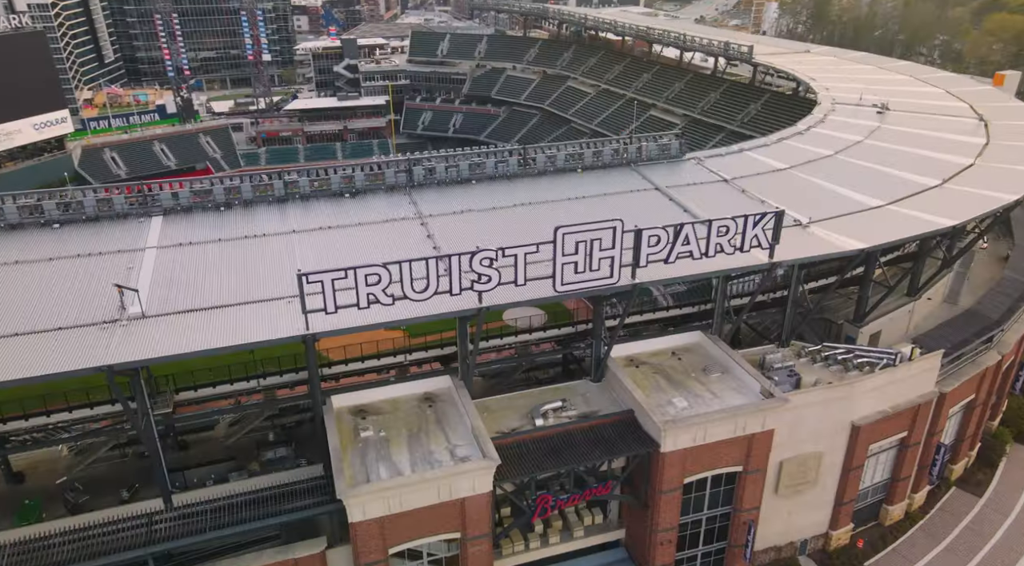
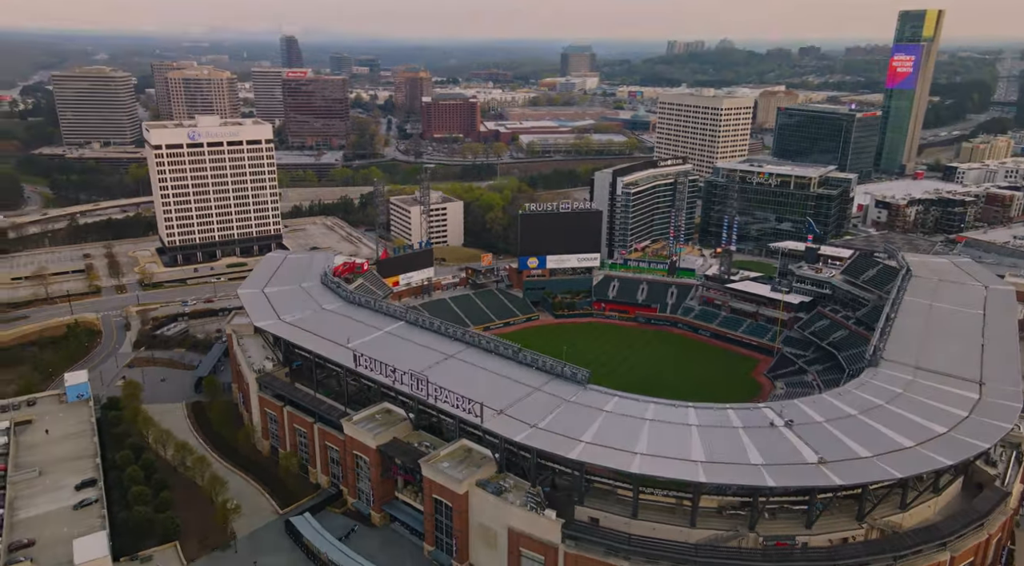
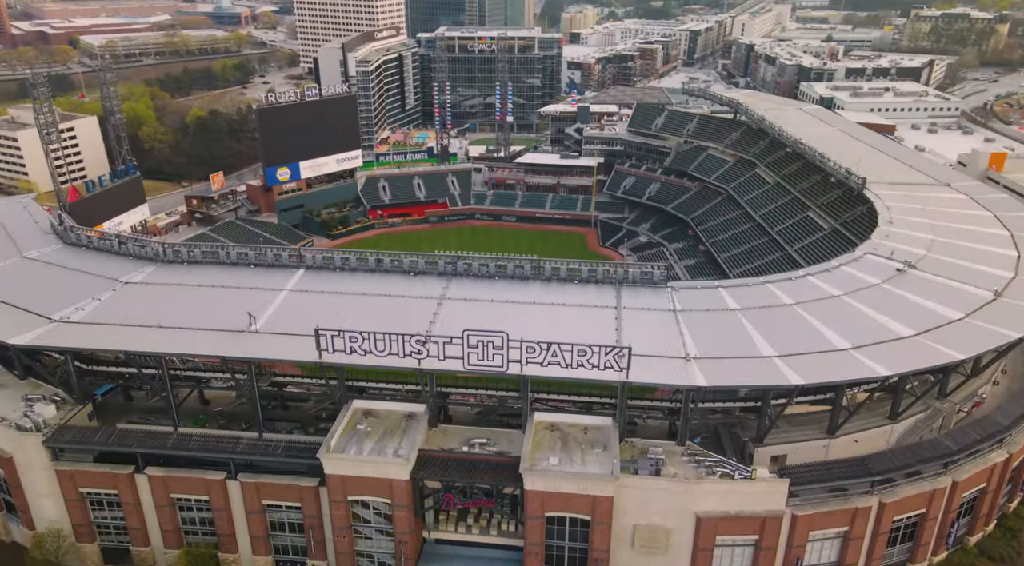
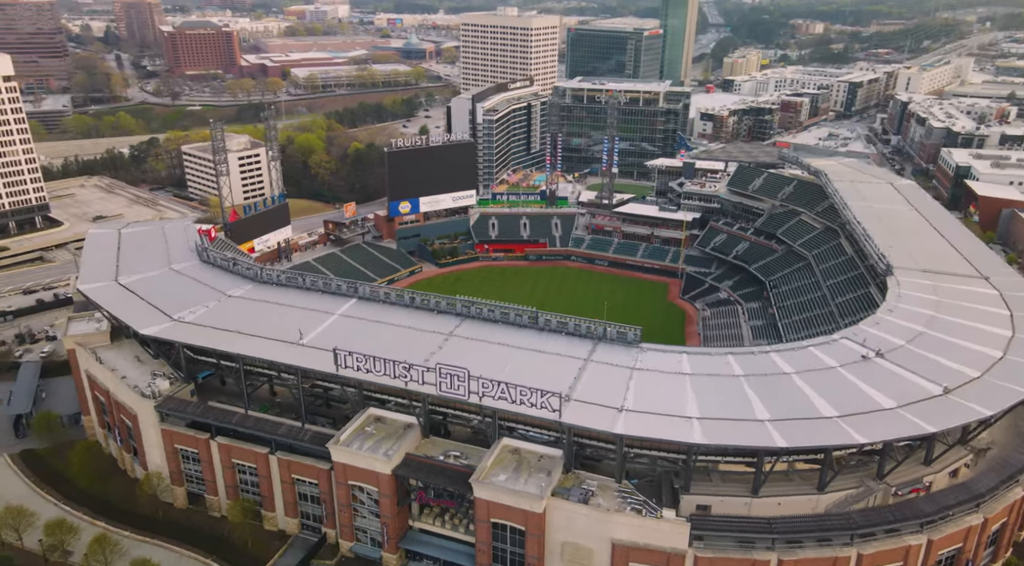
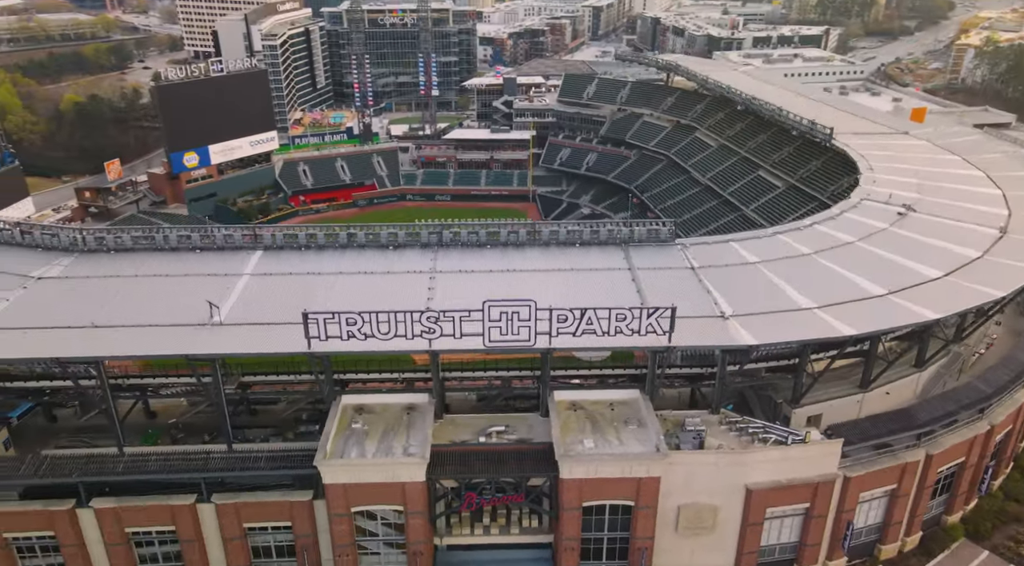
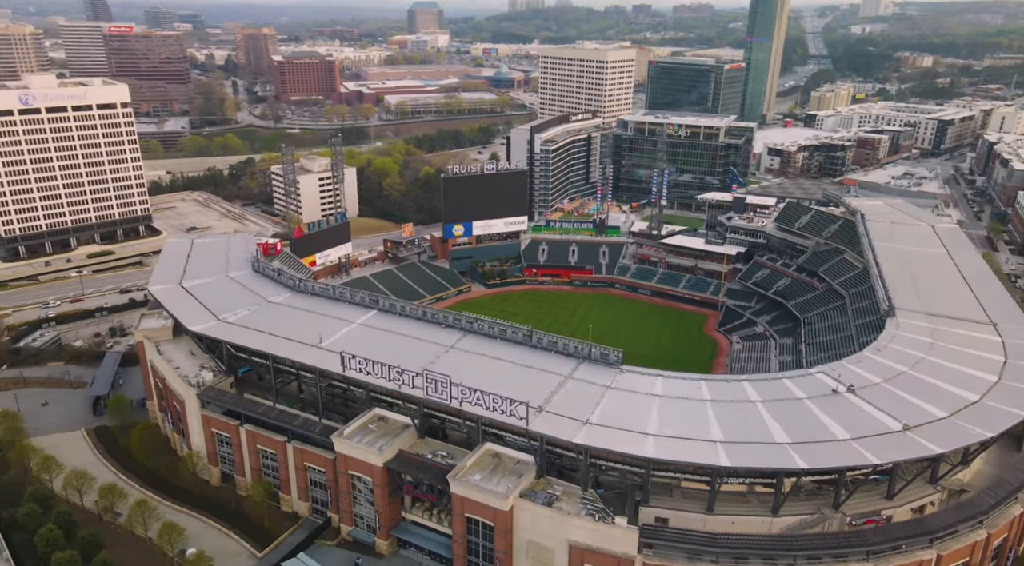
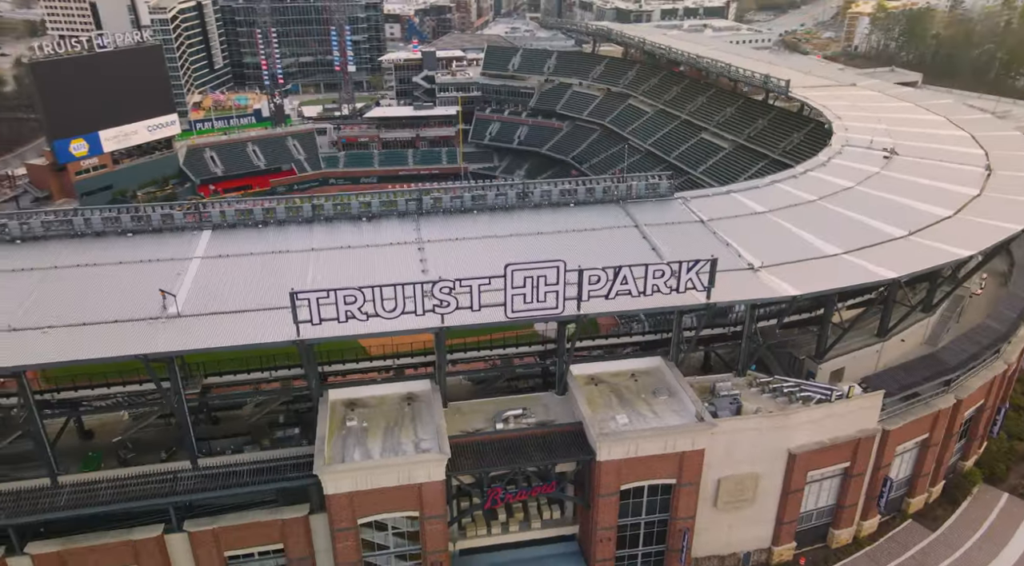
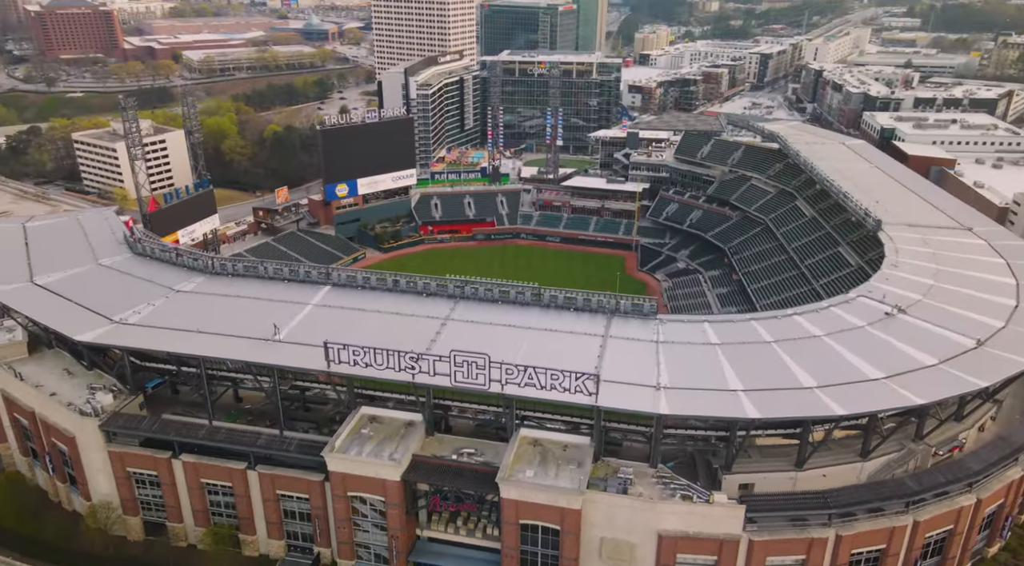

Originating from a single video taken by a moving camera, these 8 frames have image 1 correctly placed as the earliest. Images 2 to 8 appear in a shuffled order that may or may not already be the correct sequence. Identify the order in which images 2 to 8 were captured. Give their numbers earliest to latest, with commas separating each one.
7, 5, 3, 8, 4, 6, 2
